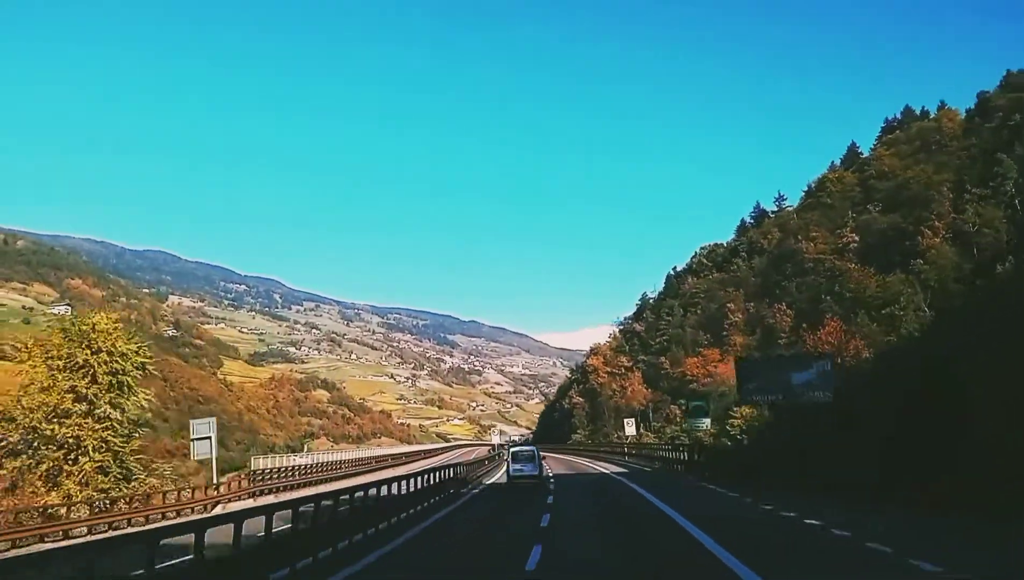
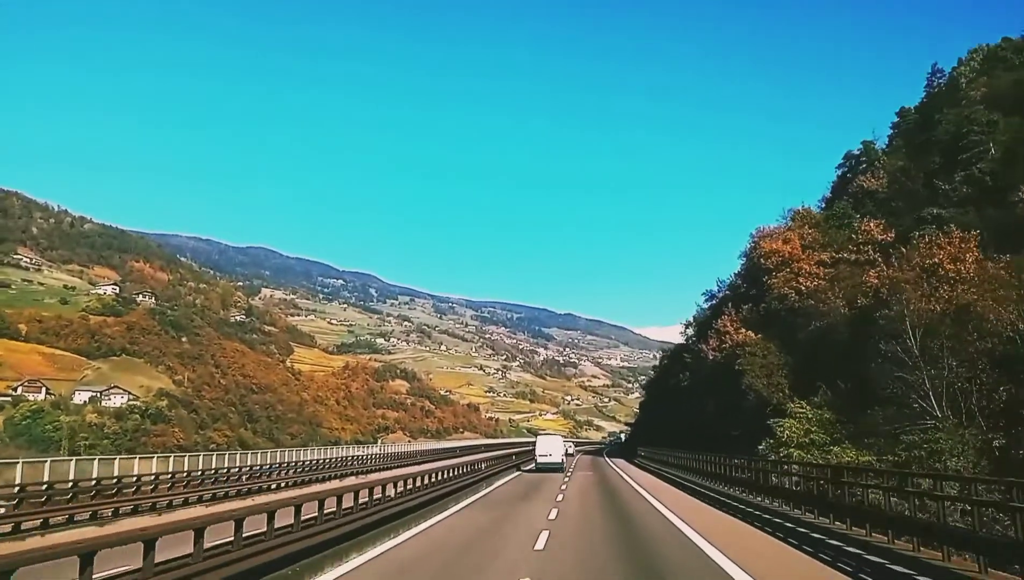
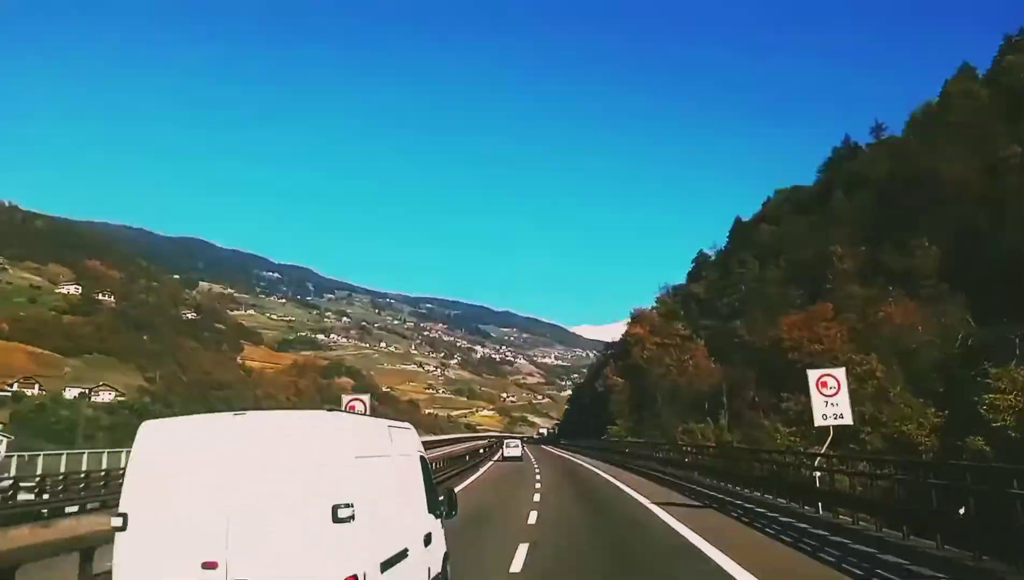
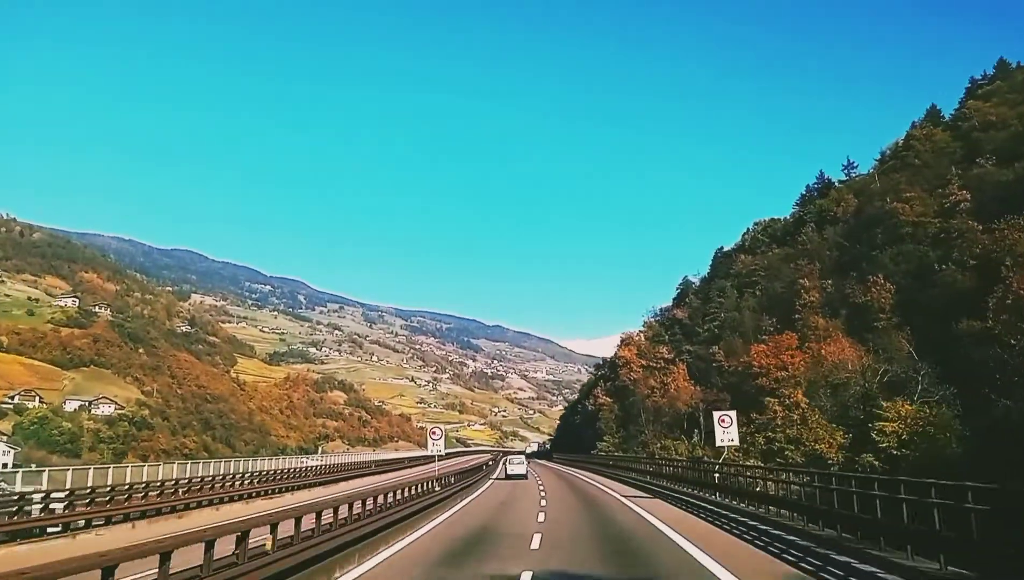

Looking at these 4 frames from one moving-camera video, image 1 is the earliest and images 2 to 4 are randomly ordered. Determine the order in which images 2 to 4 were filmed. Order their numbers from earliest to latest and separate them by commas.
4, 3, 2
